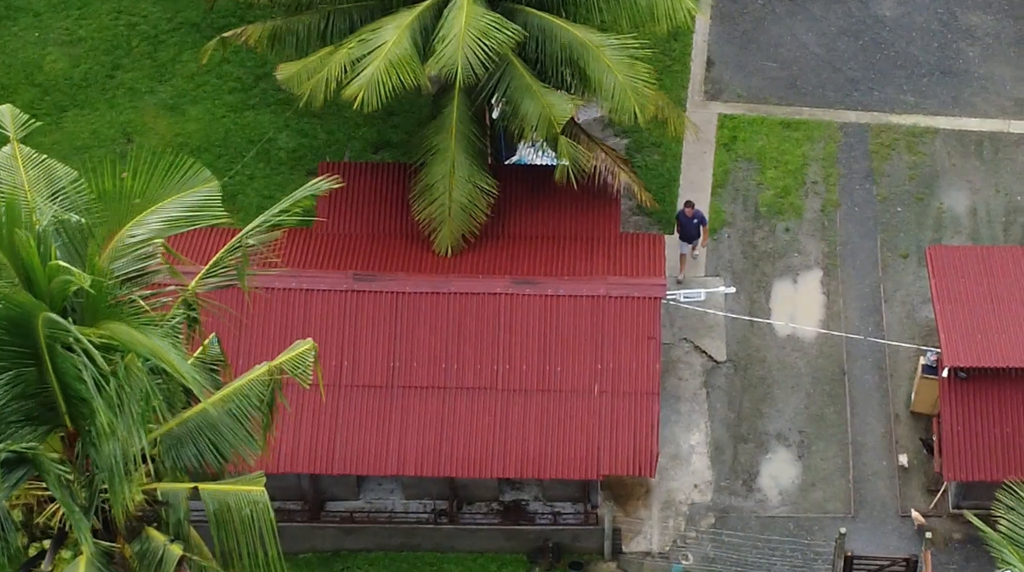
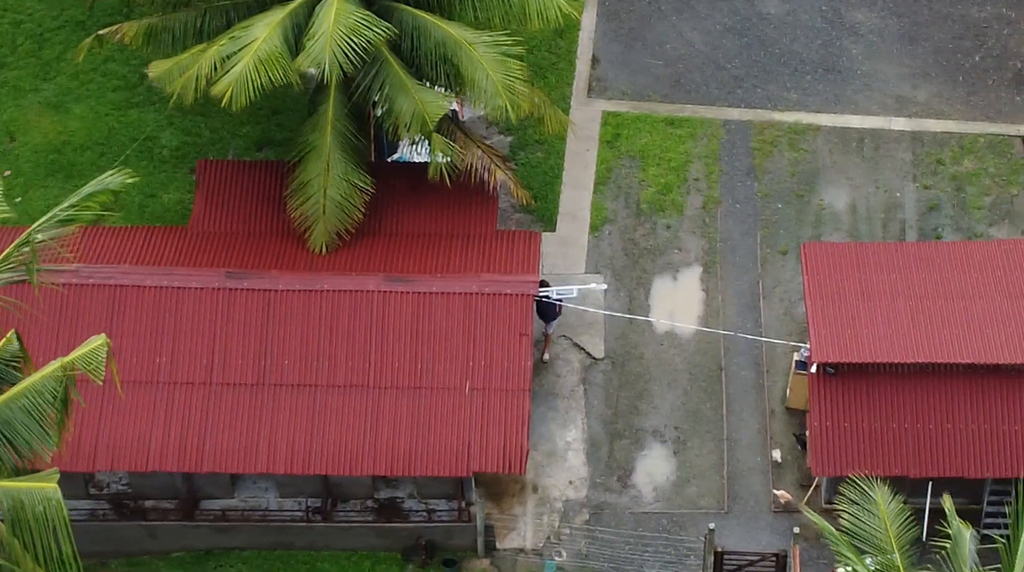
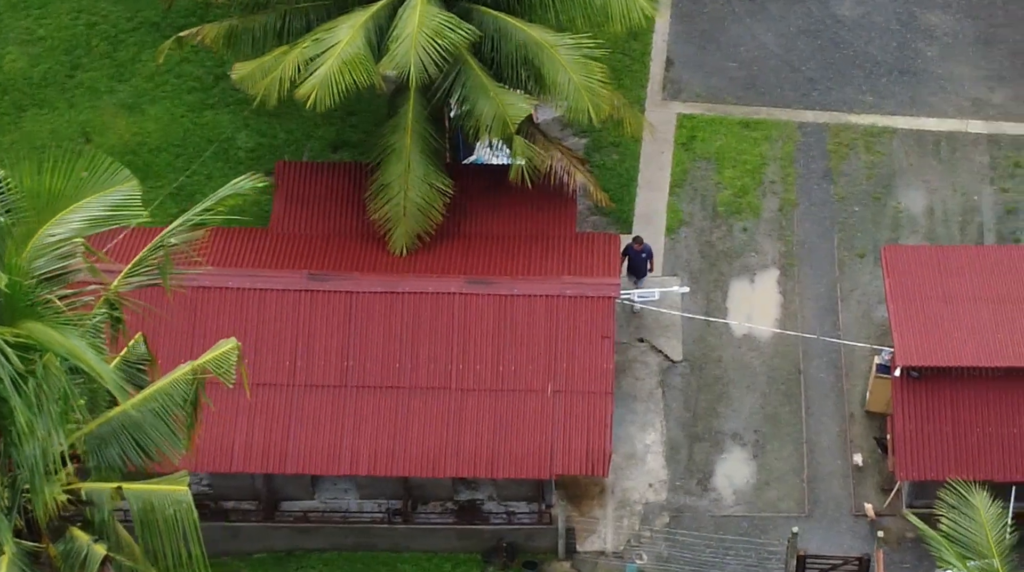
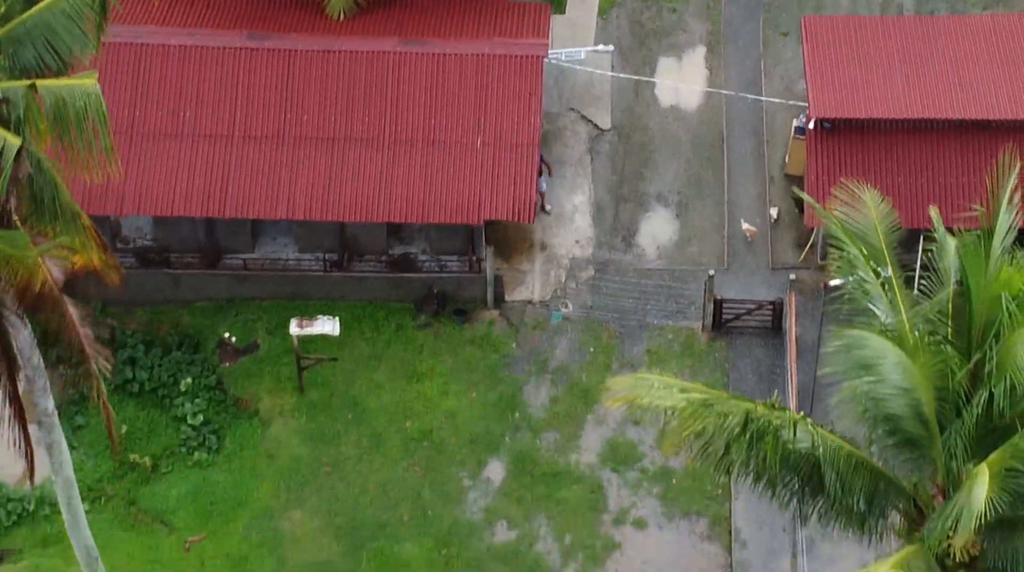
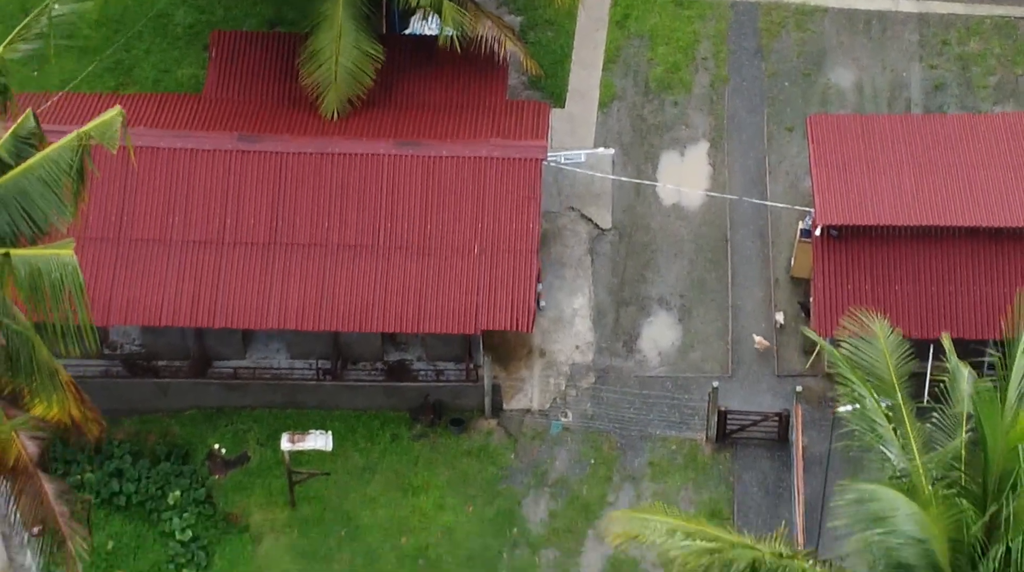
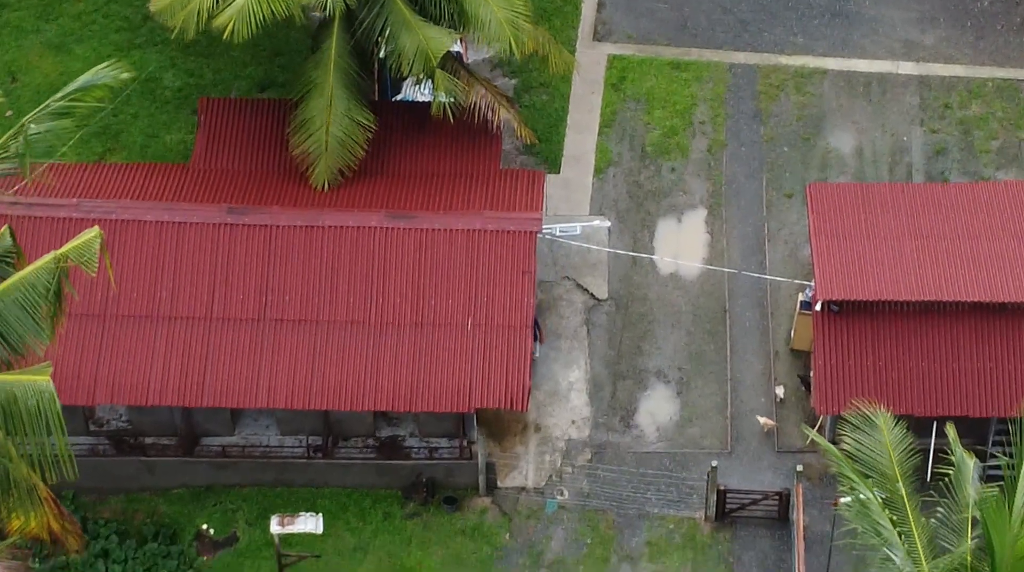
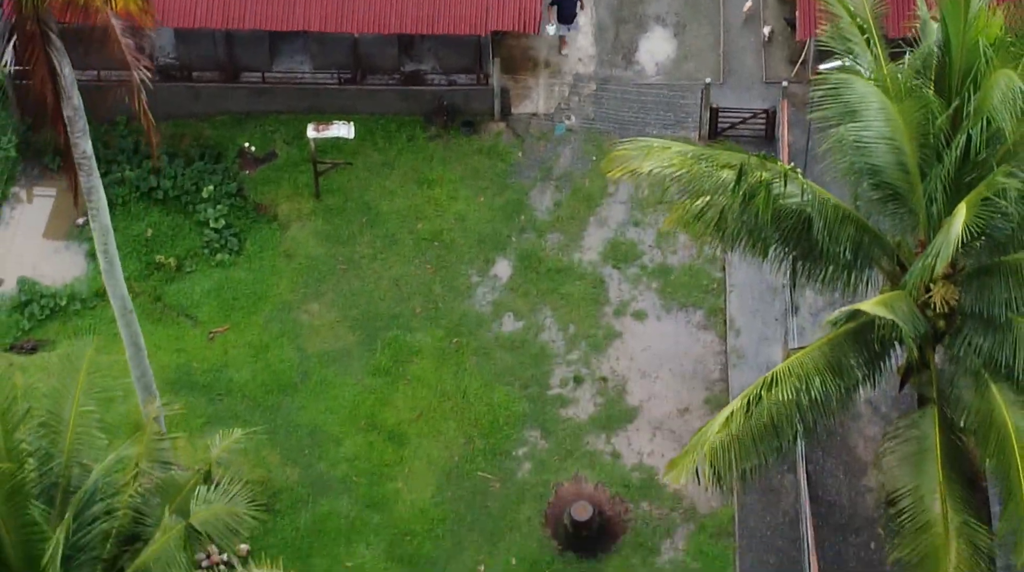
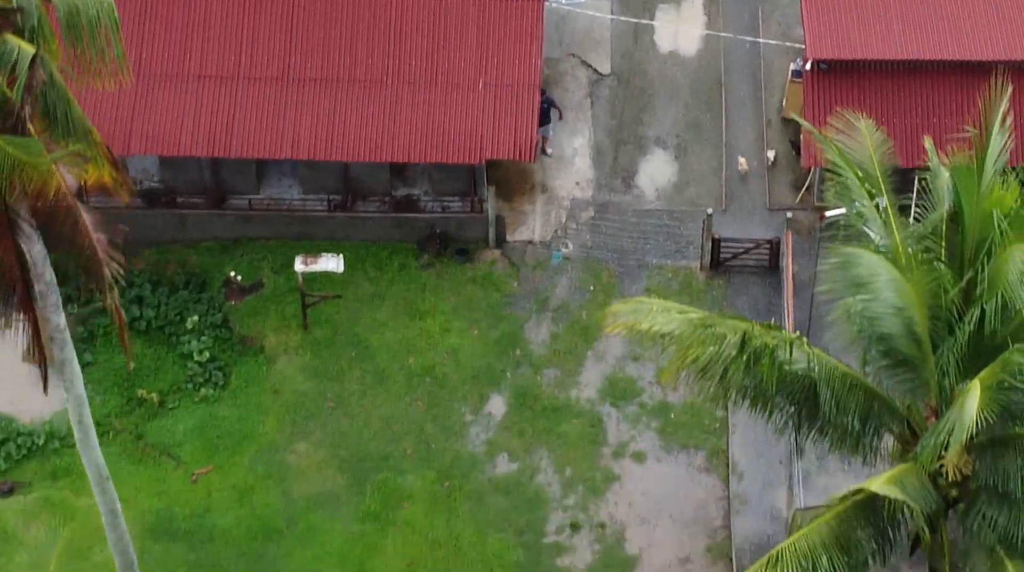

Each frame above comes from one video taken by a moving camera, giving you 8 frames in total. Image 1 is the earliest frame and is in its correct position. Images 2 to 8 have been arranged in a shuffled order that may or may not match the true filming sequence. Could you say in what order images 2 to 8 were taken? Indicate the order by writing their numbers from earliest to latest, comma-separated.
3, 2, 6, 5, 4, 8, 7
